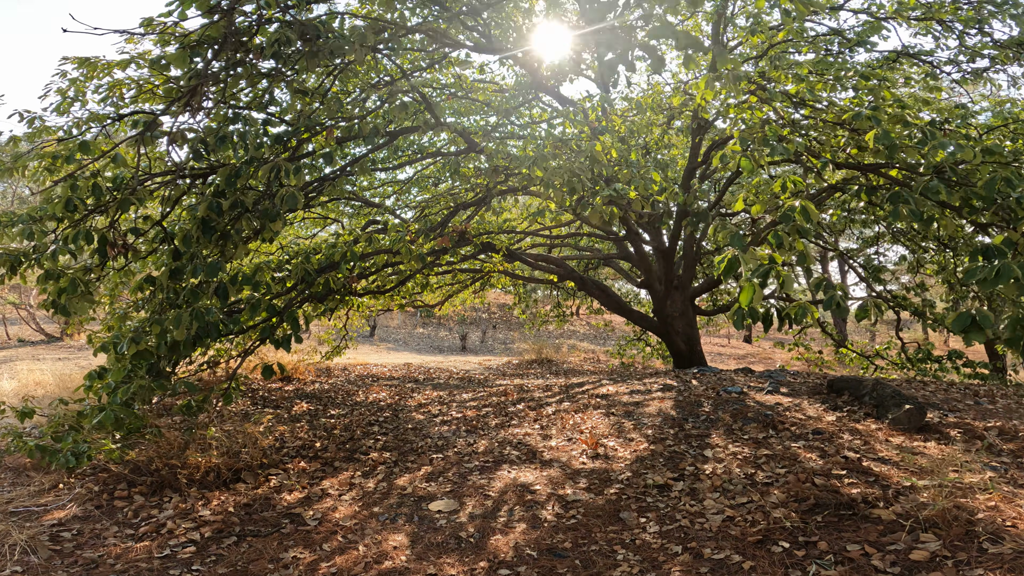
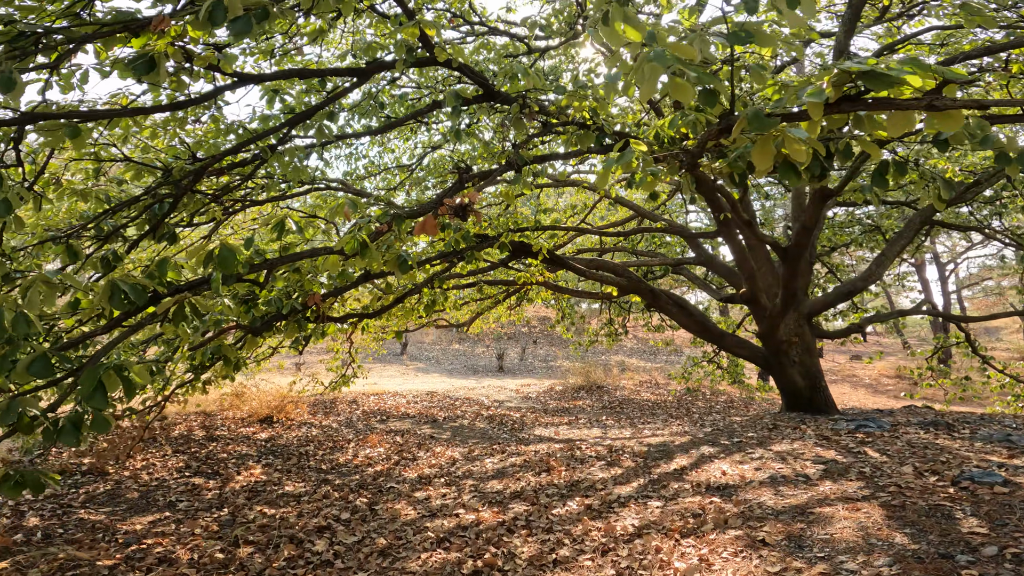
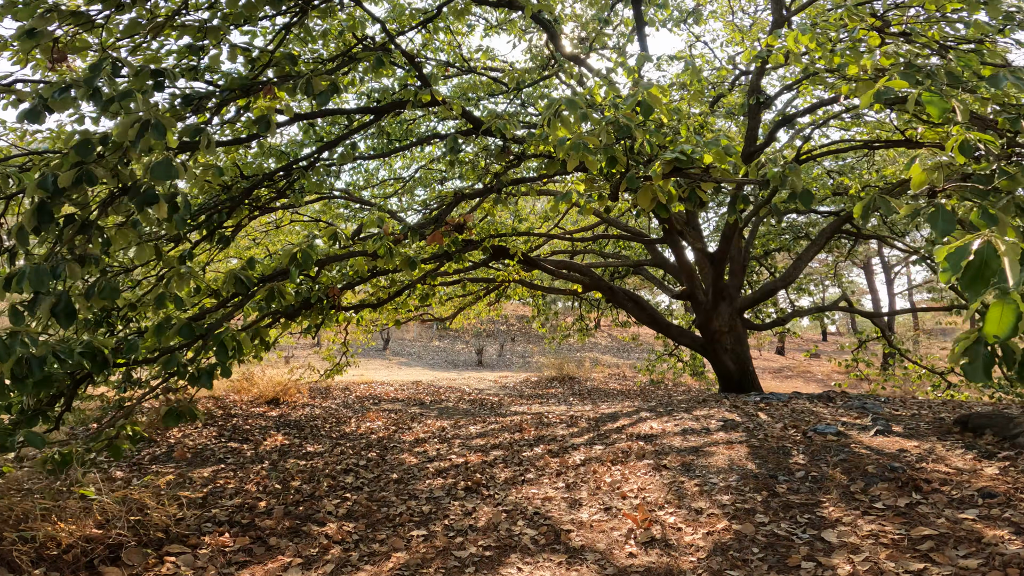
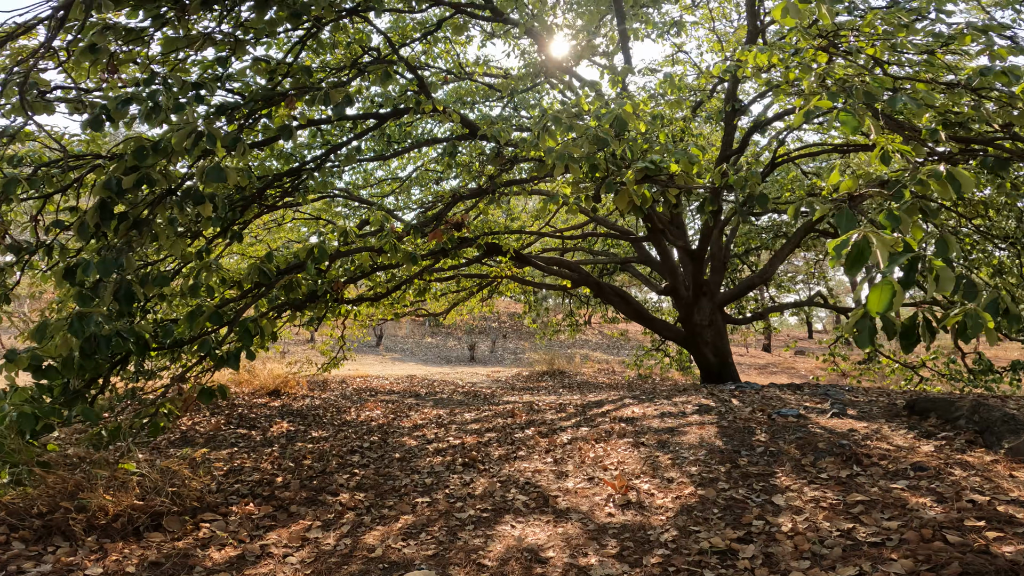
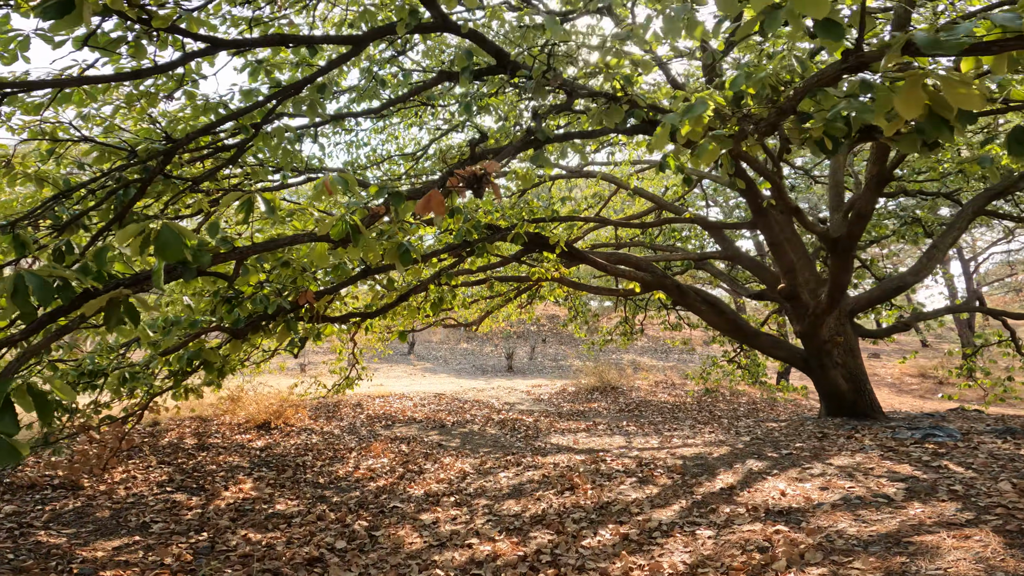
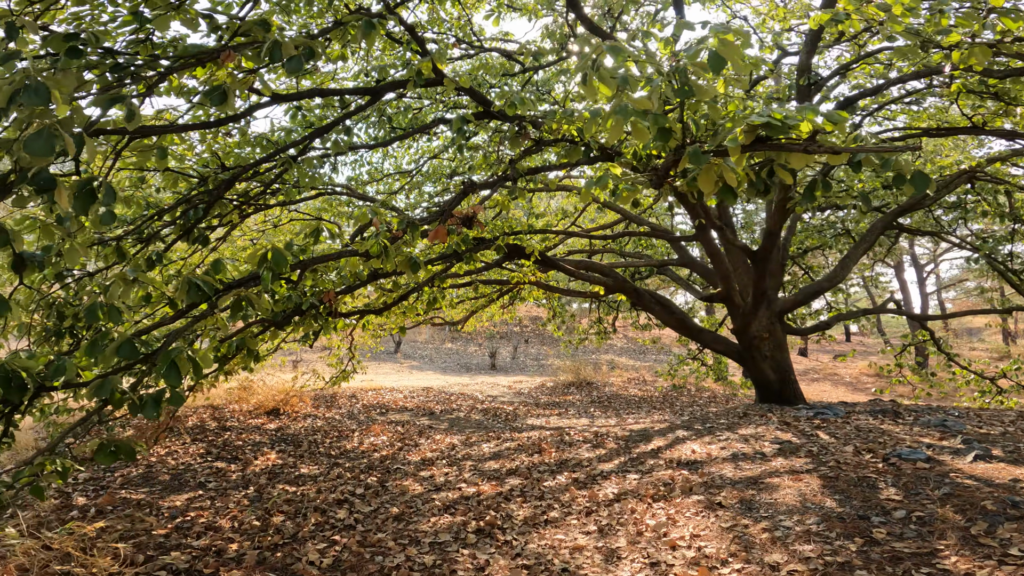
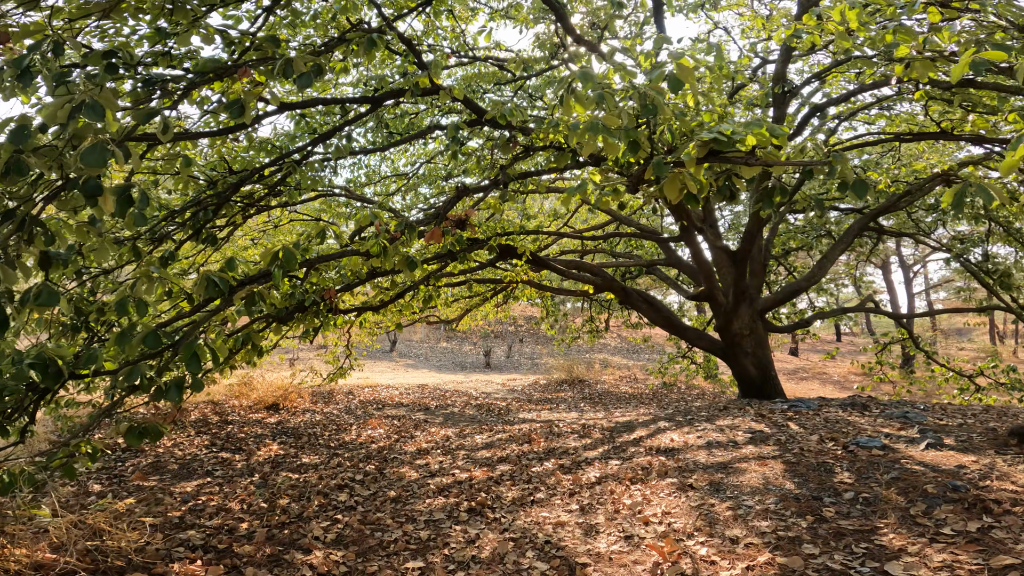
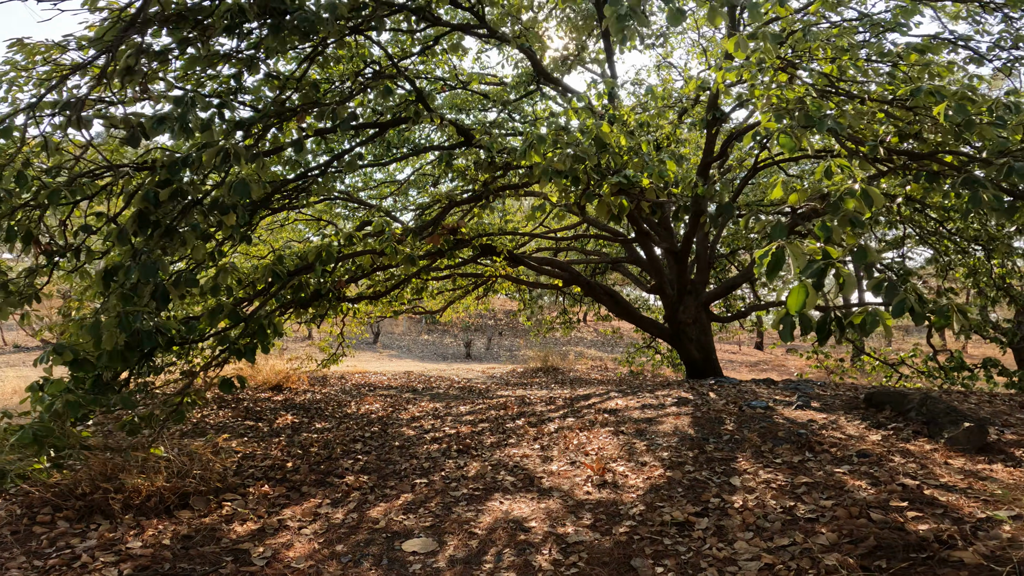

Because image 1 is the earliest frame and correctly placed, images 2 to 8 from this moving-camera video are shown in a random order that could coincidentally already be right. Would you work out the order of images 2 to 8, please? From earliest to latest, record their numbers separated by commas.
8, 4, 3, 7, 6, 2, 5
